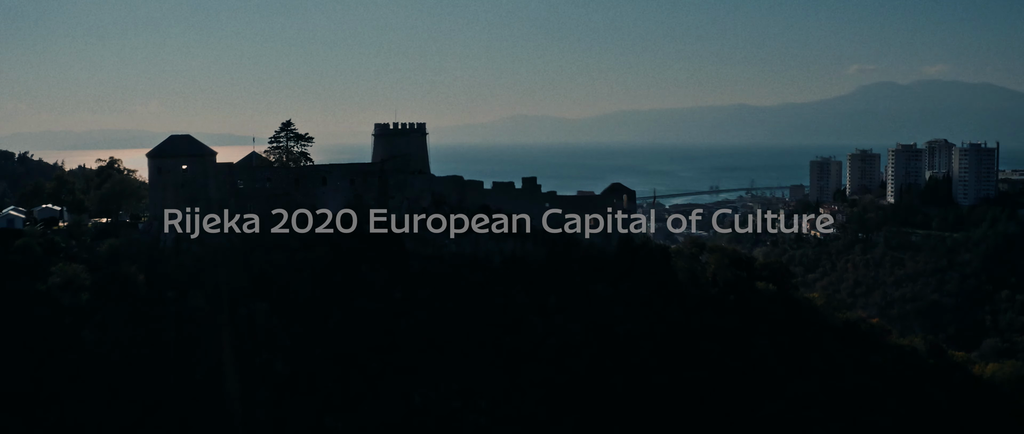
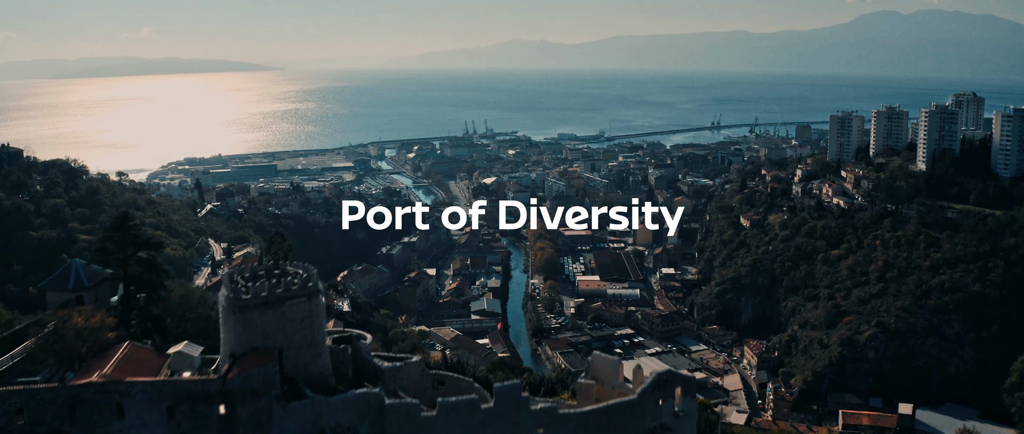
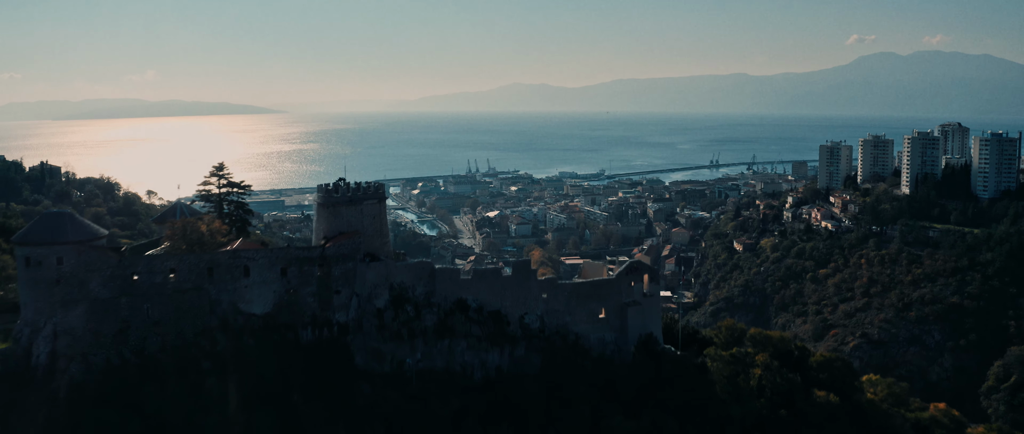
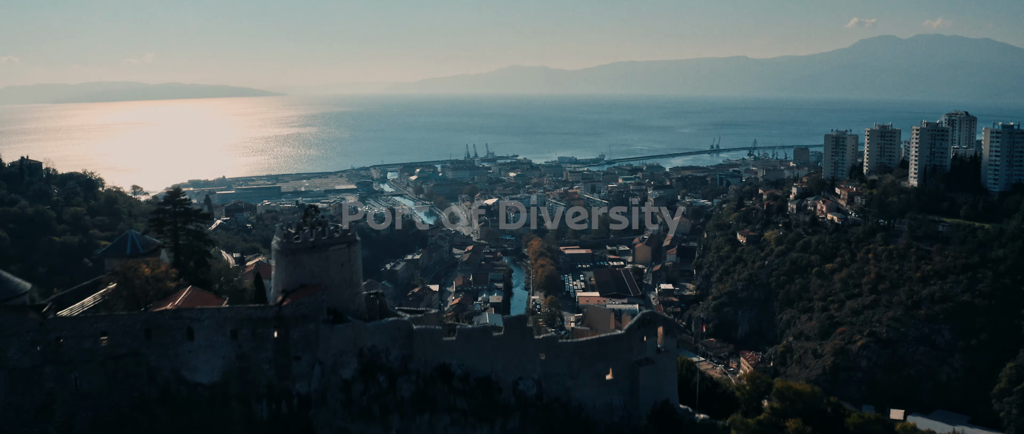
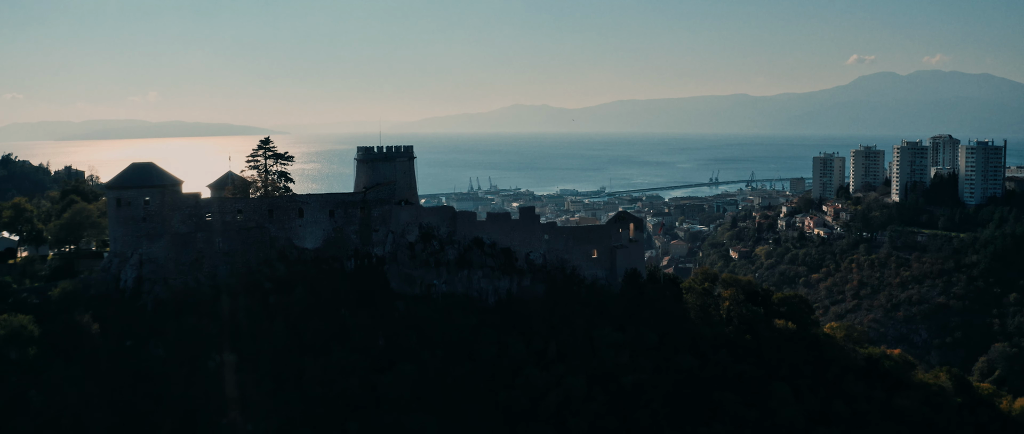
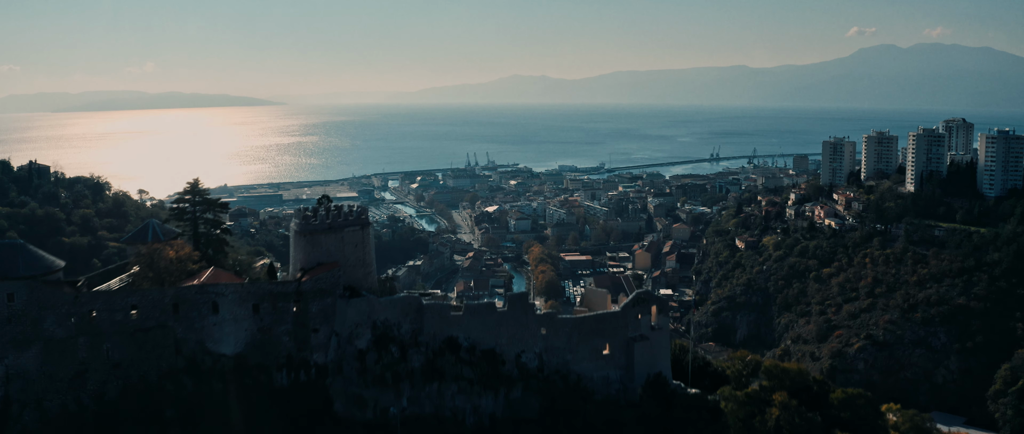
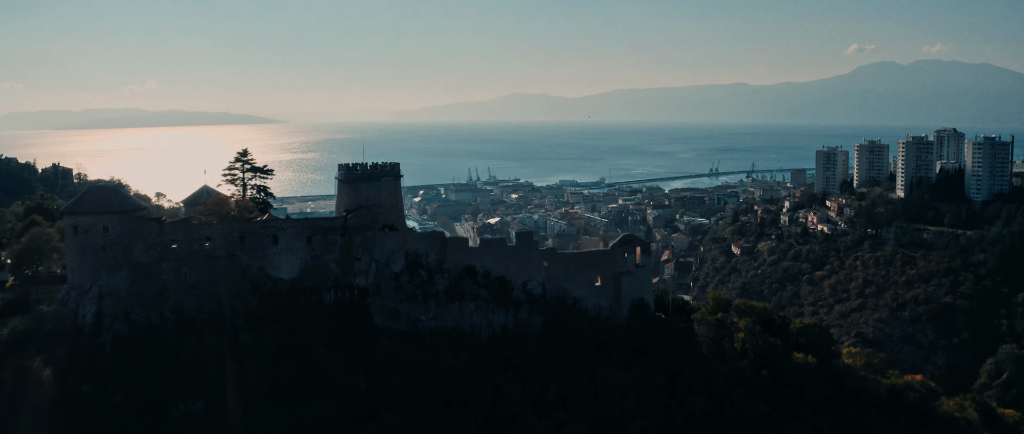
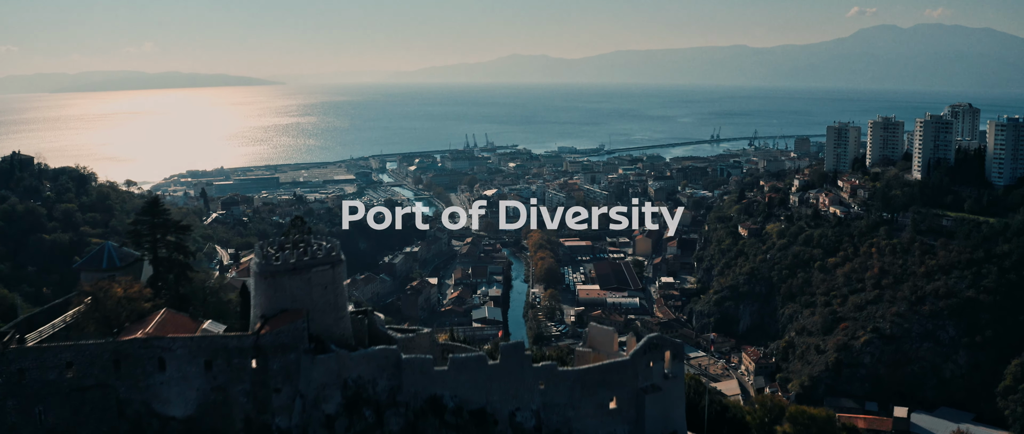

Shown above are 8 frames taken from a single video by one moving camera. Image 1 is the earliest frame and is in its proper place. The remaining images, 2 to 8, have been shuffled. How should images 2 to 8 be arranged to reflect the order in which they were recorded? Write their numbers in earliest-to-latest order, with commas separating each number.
5, 7, 3, 6, 4, 8, 2
